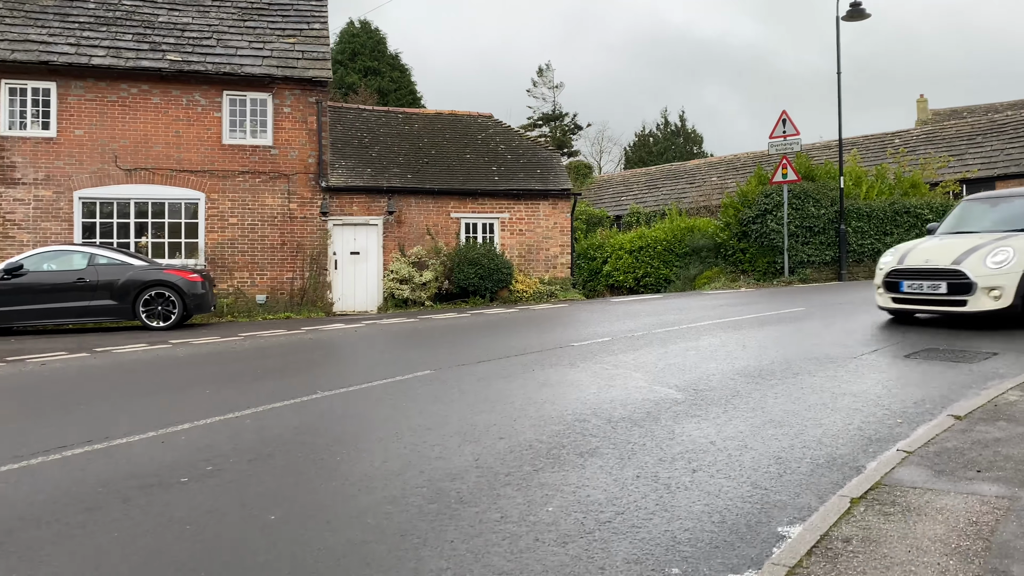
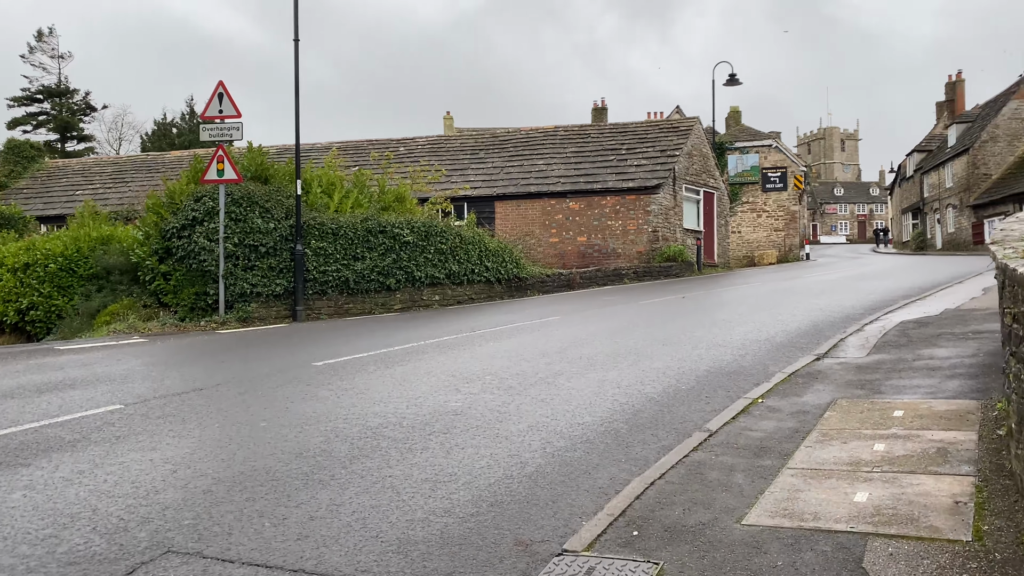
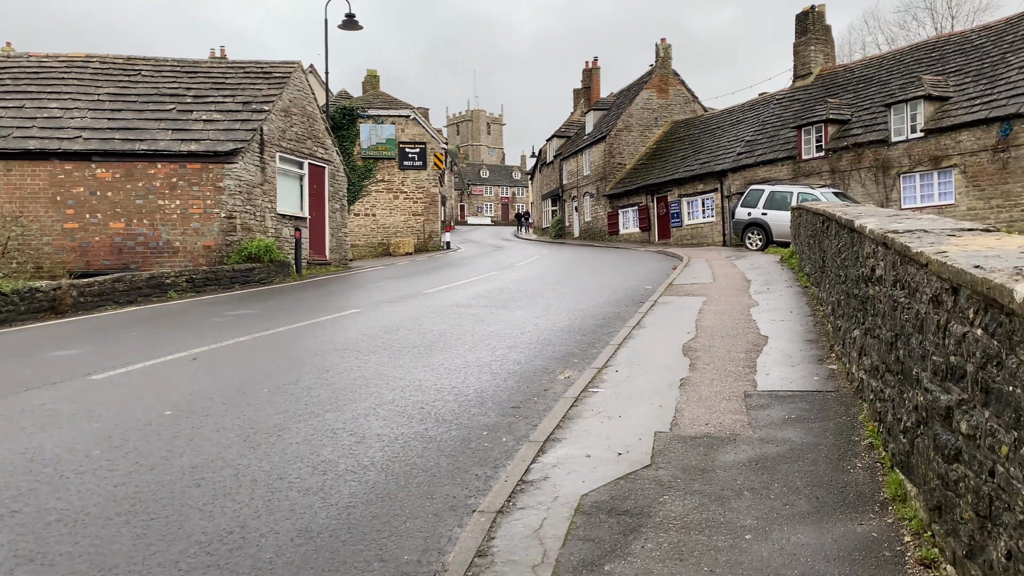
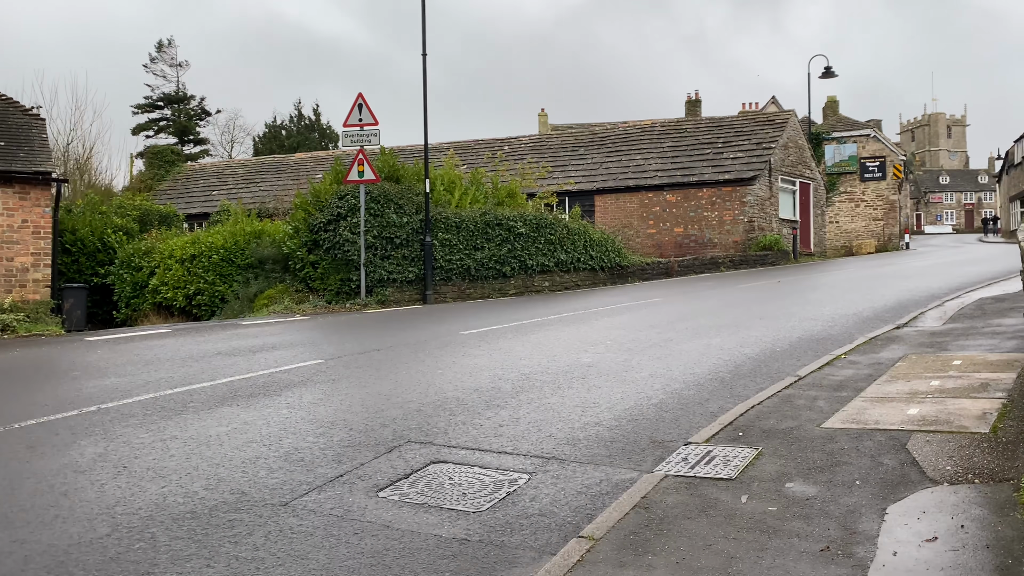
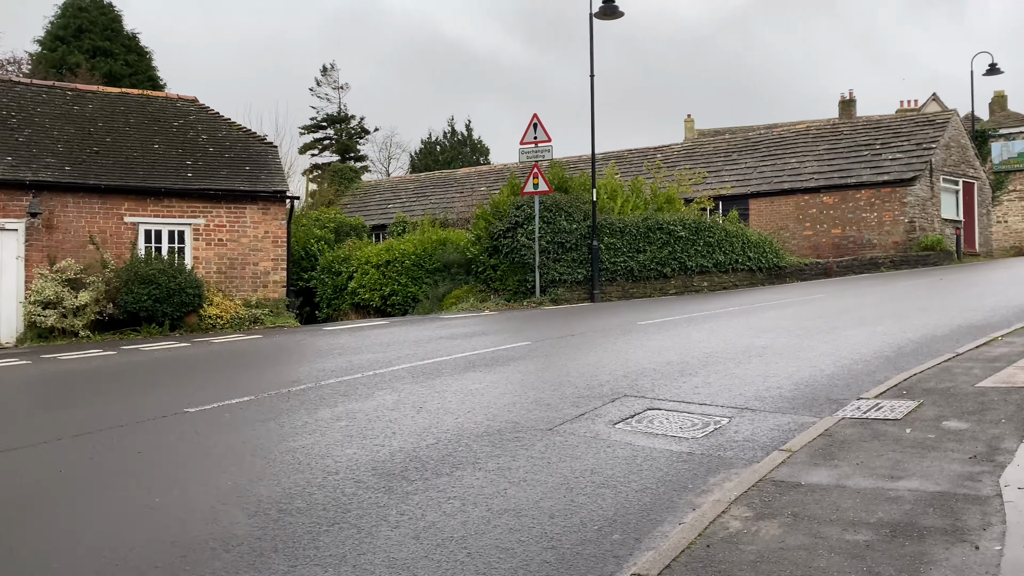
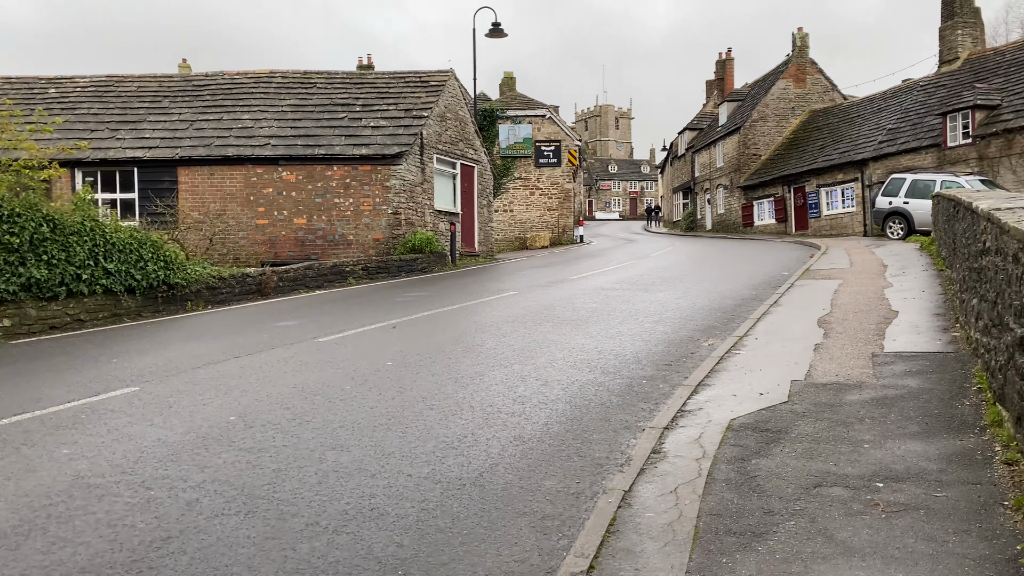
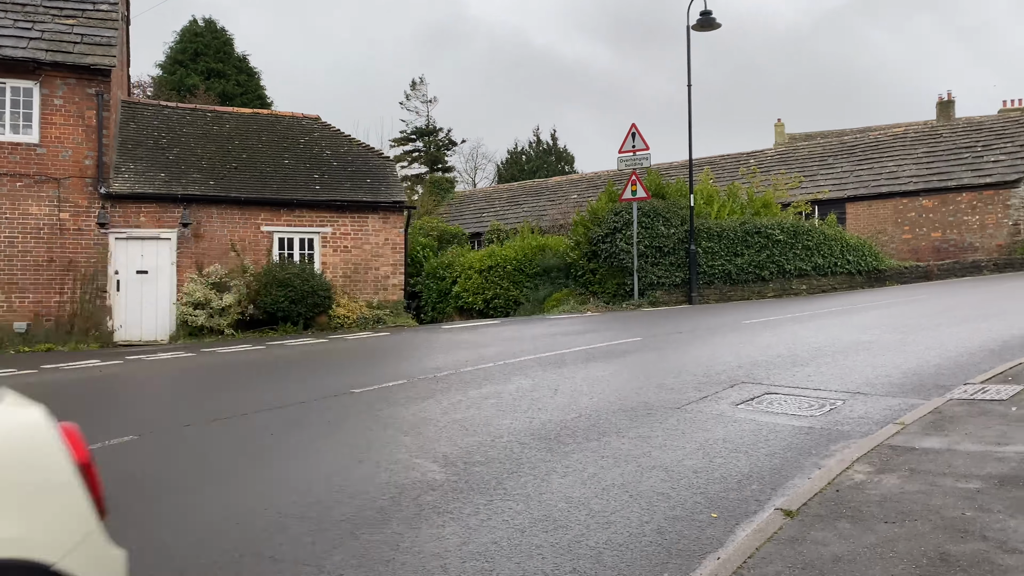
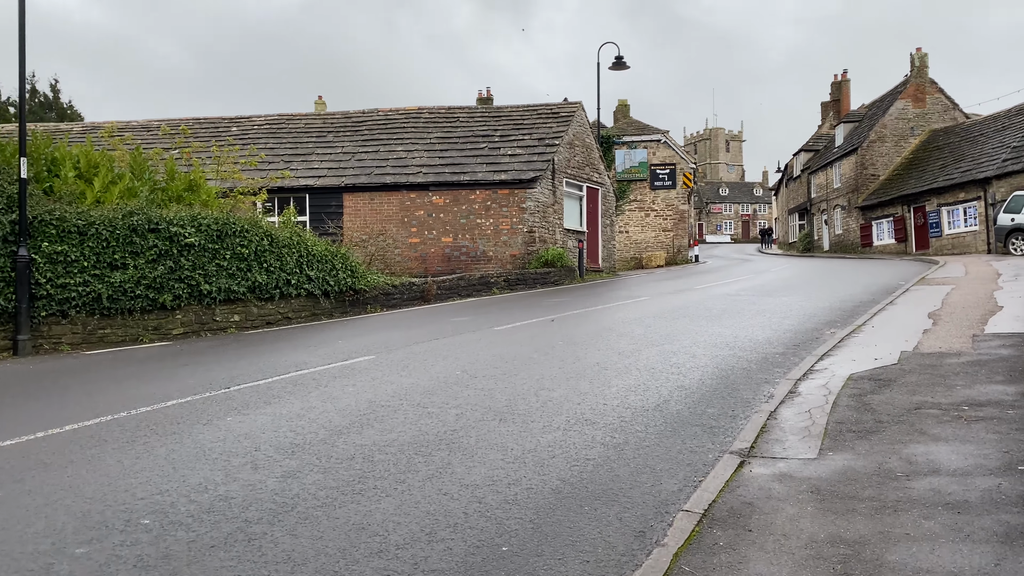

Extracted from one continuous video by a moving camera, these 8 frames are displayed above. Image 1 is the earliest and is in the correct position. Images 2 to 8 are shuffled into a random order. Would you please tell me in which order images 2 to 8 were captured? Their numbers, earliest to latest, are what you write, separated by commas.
7, 5, 4, 2, 8, 6, 3
